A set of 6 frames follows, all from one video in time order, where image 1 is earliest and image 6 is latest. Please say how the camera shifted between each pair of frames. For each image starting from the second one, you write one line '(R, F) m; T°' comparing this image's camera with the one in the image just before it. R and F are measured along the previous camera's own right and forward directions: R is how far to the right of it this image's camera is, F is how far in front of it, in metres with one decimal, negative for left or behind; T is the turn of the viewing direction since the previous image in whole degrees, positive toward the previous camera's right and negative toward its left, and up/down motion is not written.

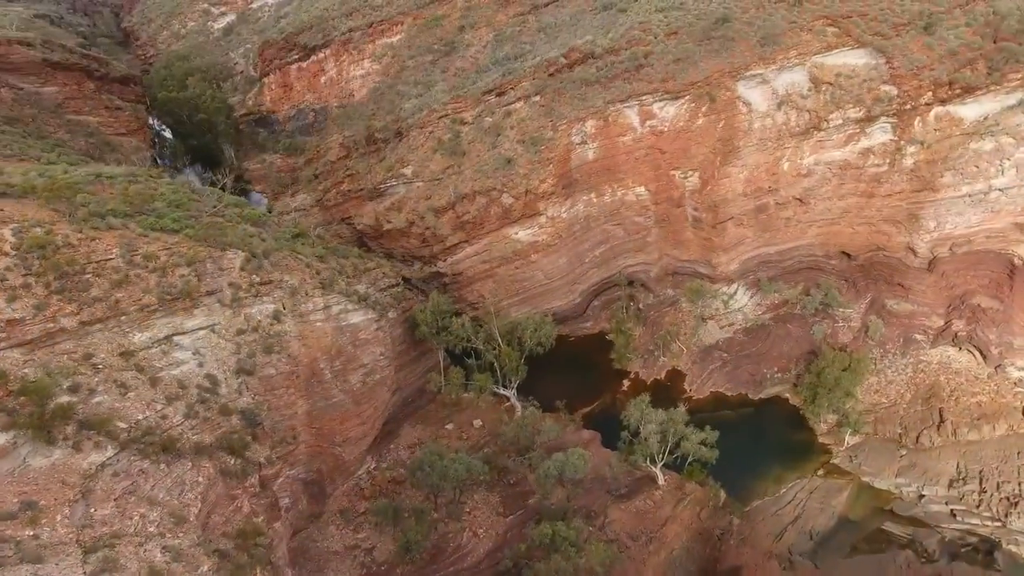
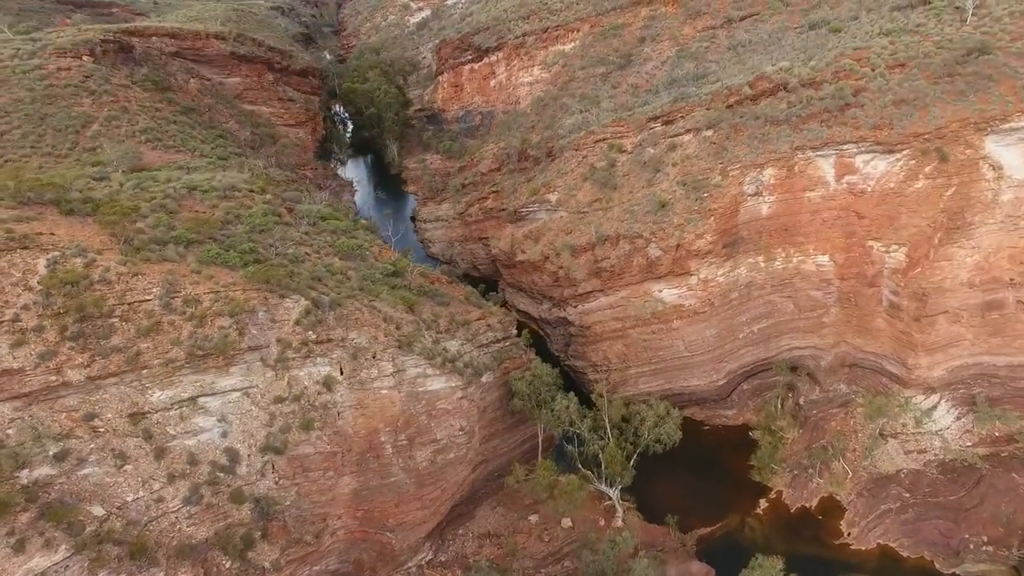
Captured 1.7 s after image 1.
(+0.9, +3.2) m; -14°
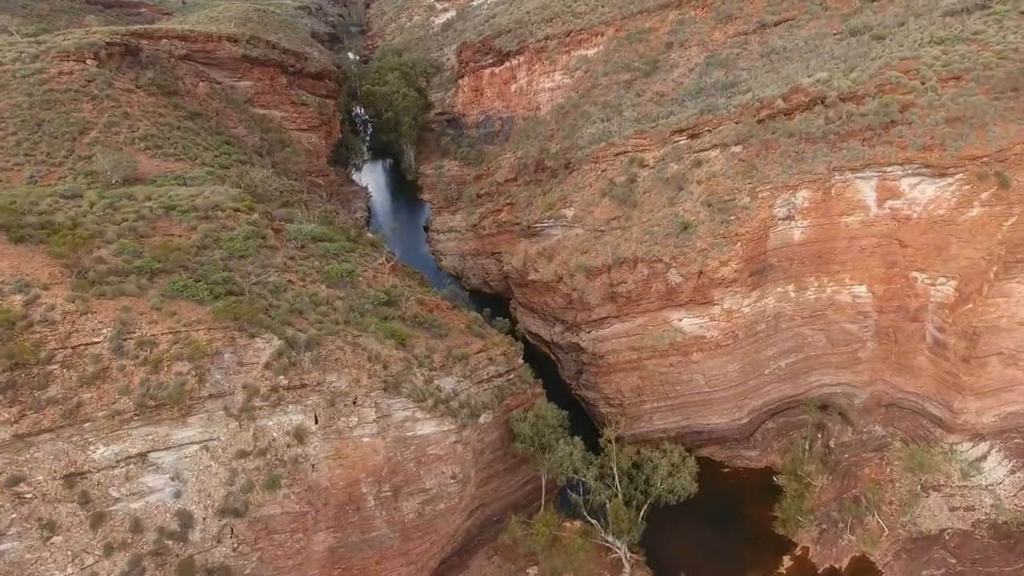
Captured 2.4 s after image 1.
(+0.5, +1.3) m; -2°
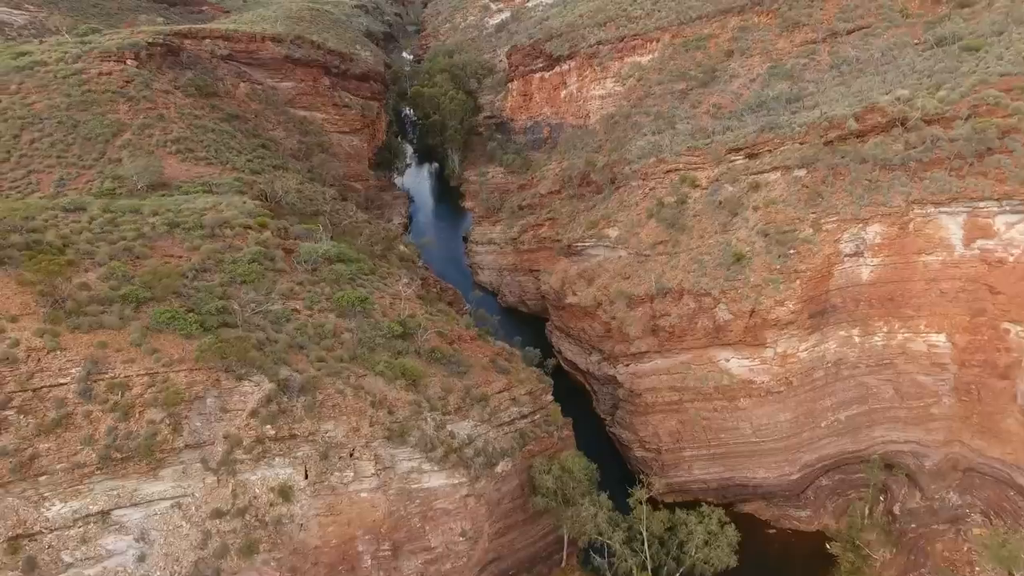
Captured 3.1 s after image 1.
(+0.4, +1.4) m; -4°
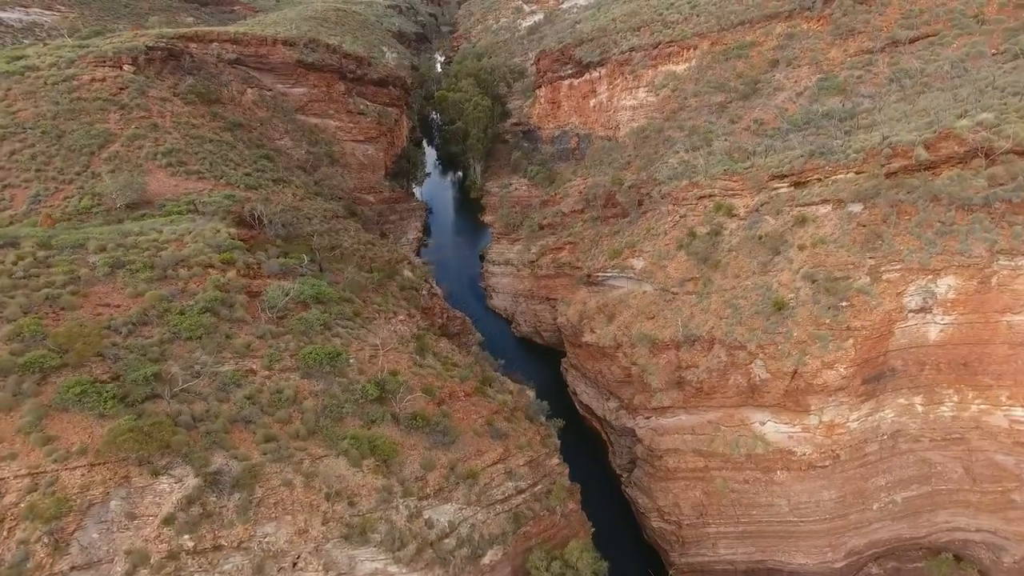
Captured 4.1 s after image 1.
(+0.6, +2.0) m; -3°
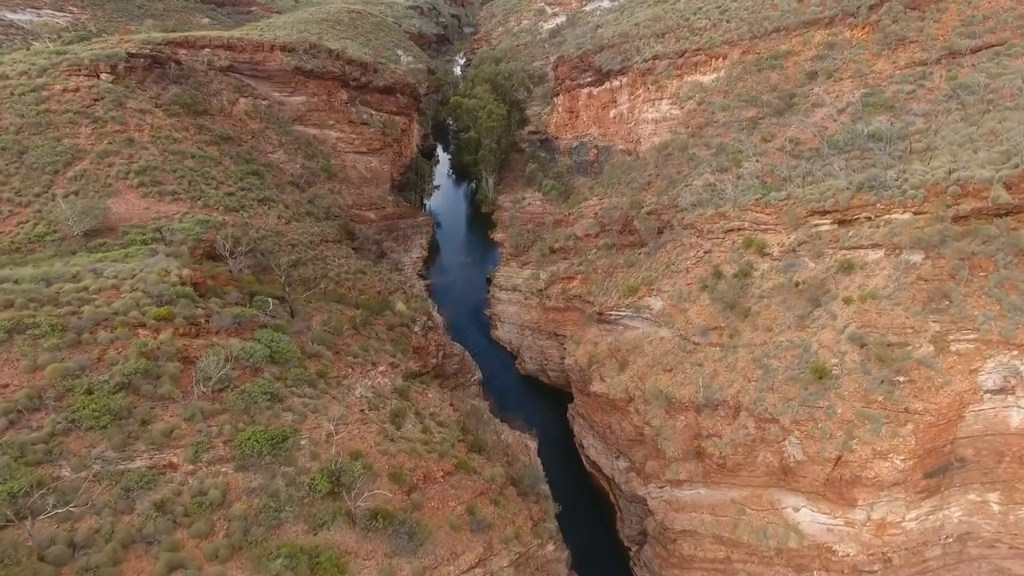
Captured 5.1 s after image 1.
(+0.5, +2.0) m; -2°
